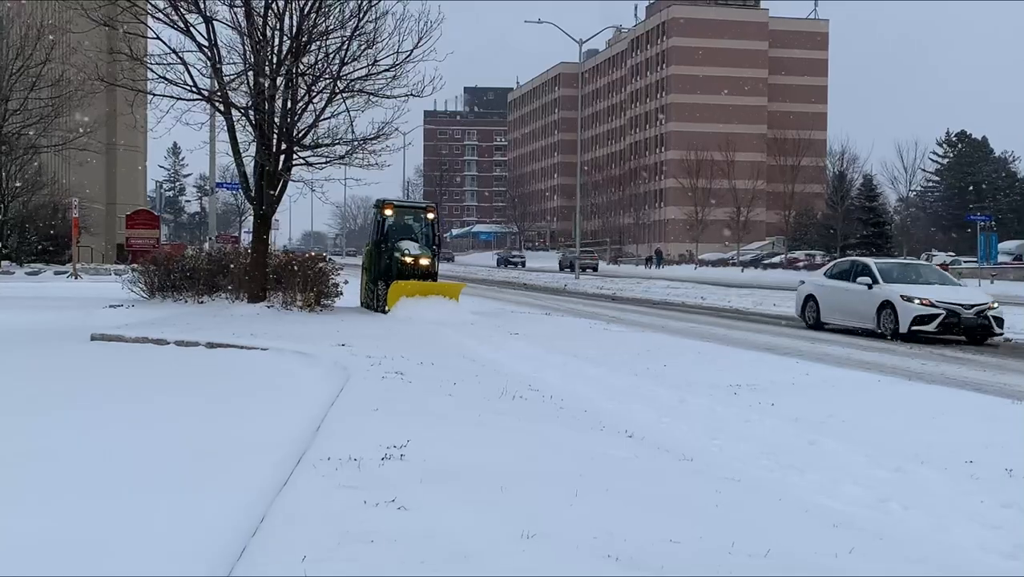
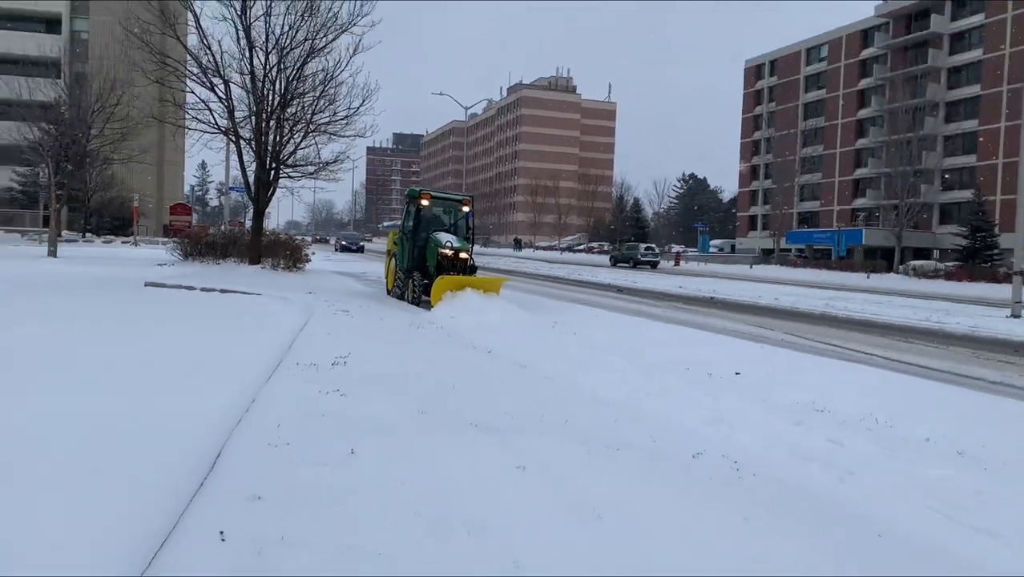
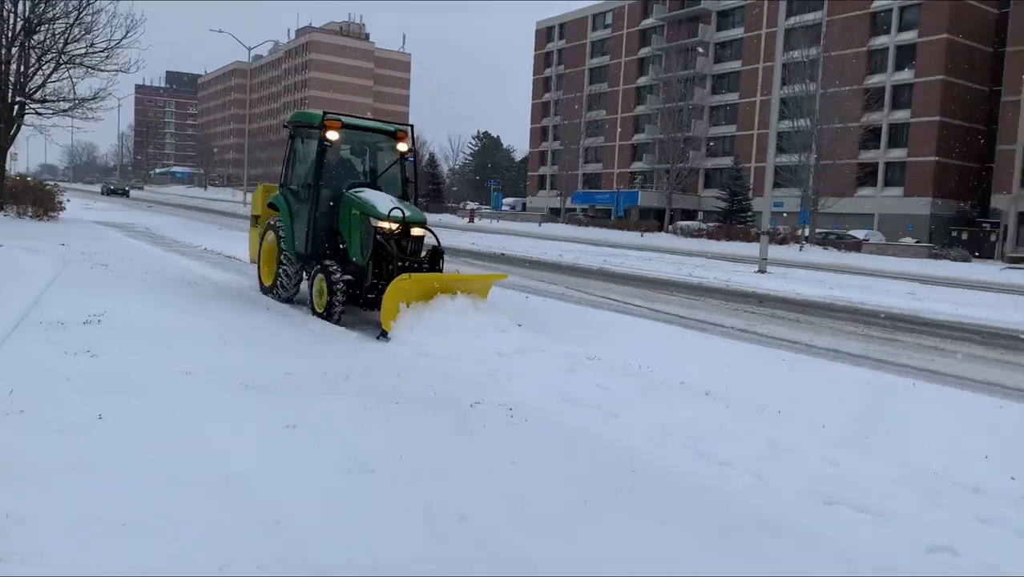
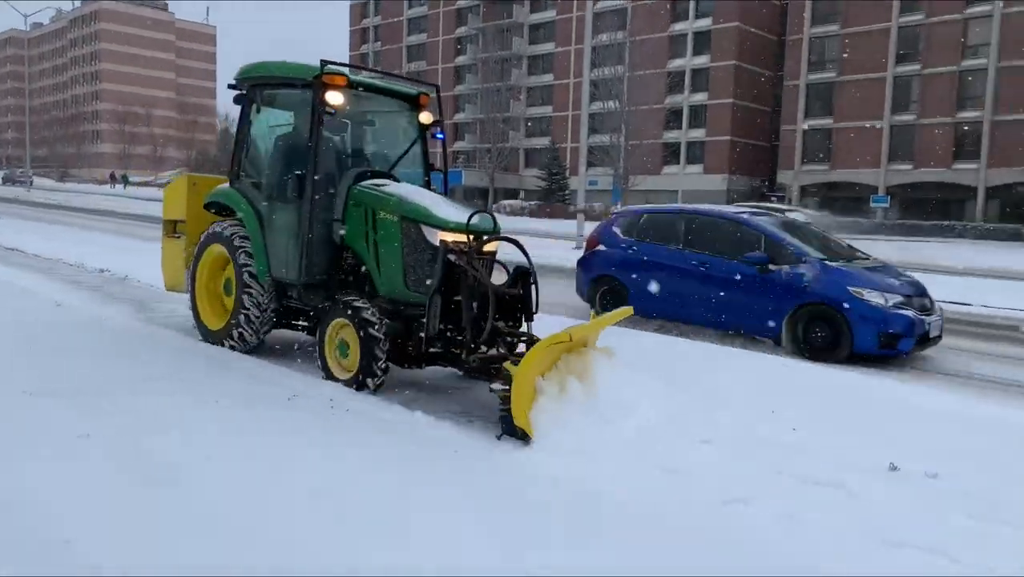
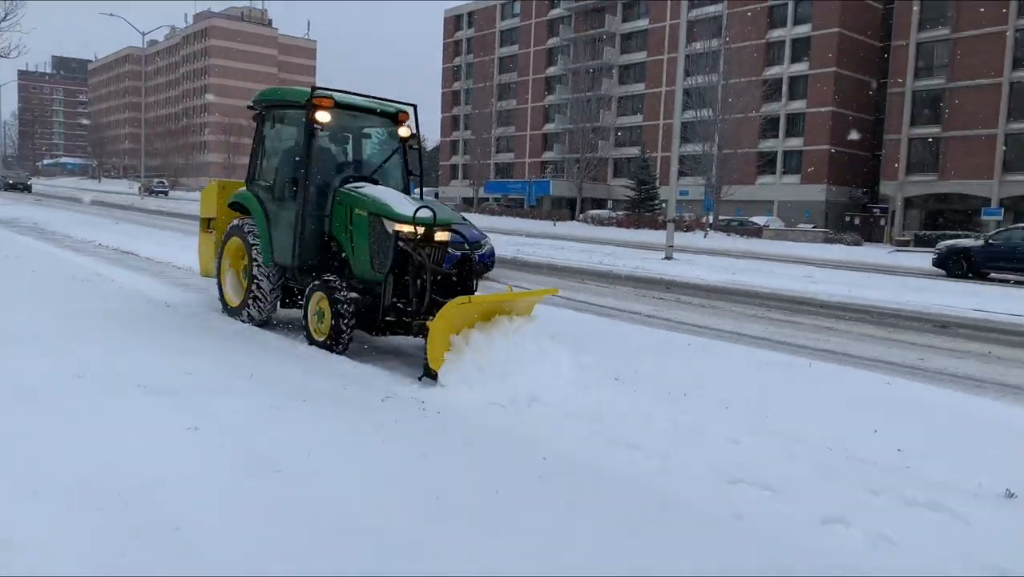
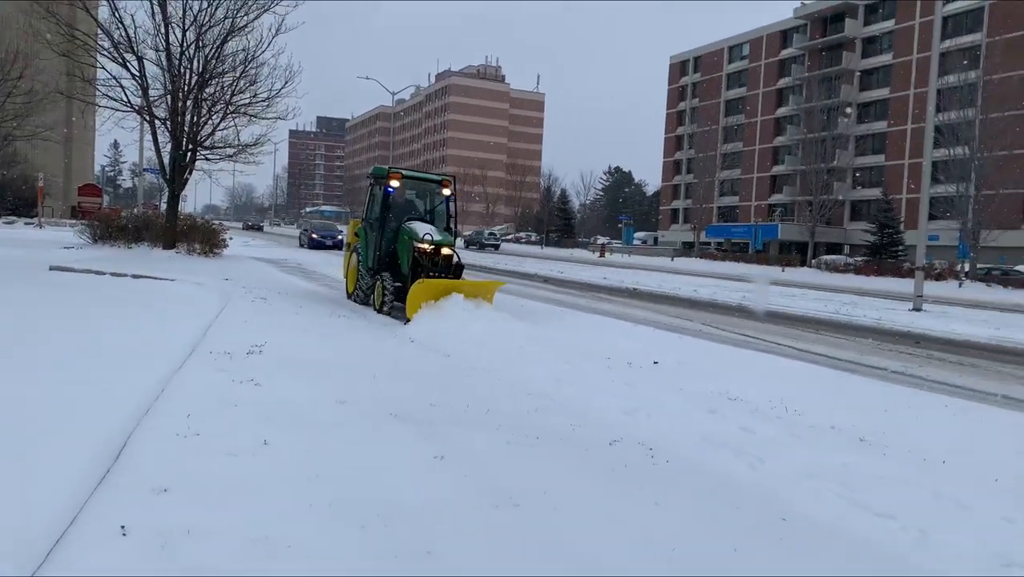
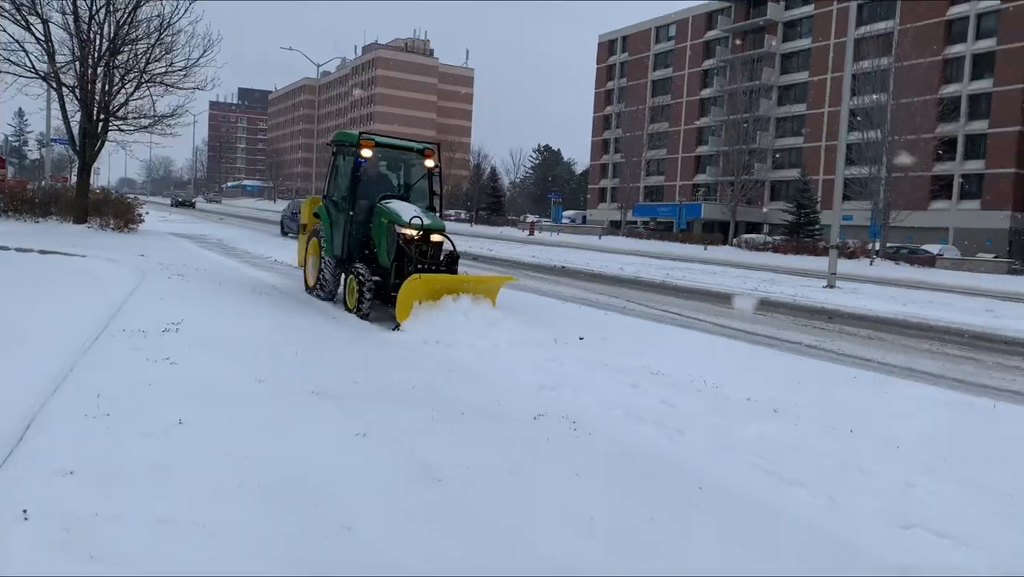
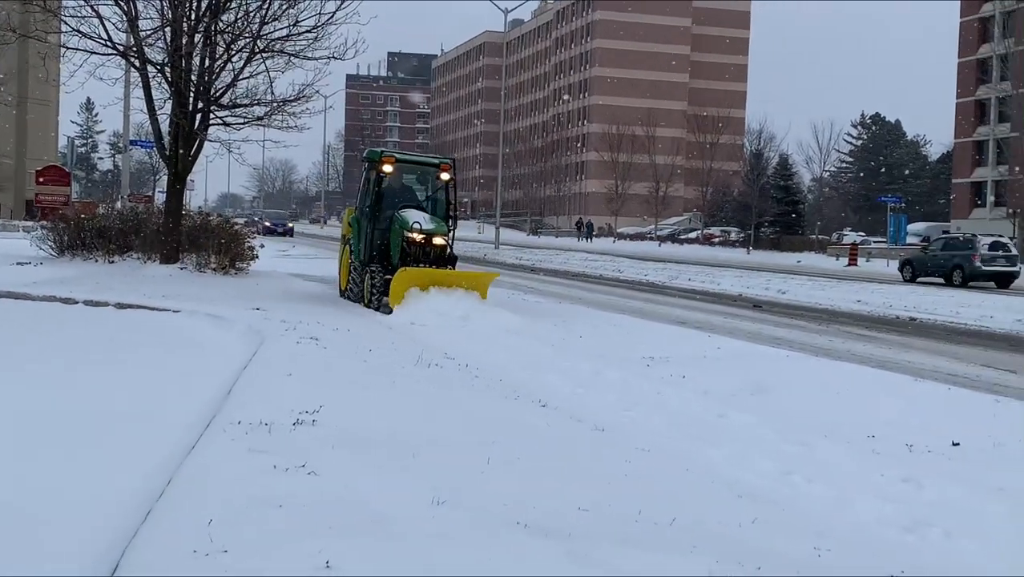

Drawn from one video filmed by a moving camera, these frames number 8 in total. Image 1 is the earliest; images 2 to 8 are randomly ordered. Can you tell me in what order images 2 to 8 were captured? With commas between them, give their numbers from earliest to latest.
8, 2, 6, 7, 3, 5, 4
